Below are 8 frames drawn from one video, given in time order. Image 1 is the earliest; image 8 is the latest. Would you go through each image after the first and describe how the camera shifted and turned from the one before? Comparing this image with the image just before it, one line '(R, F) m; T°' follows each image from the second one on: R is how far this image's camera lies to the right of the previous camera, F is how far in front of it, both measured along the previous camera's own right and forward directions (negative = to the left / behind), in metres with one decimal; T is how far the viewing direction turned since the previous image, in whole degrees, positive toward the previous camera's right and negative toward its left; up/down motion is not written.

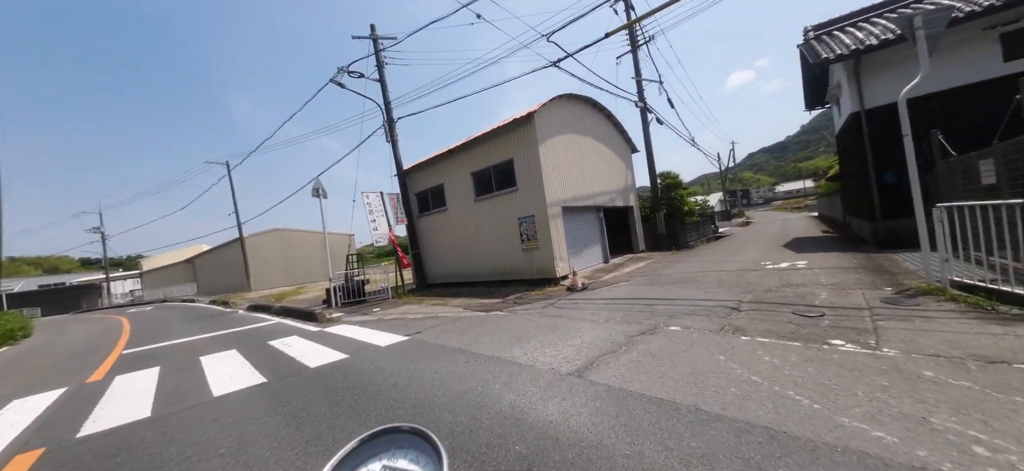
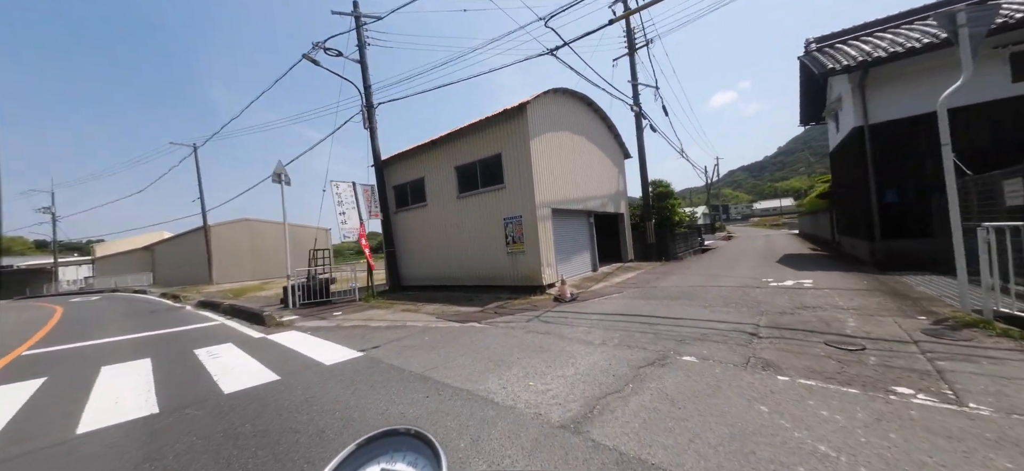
(0.0, +1.0) m; +3°
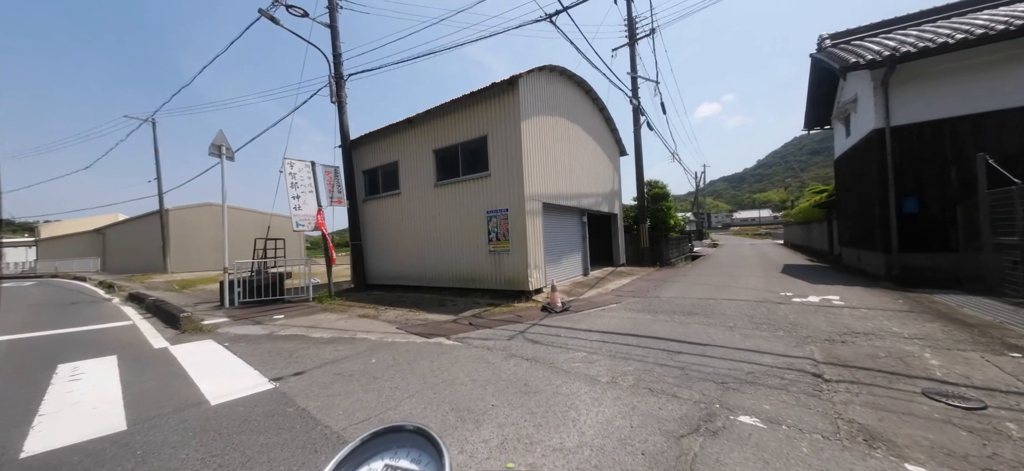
(0.0, +1.4) m; +3°
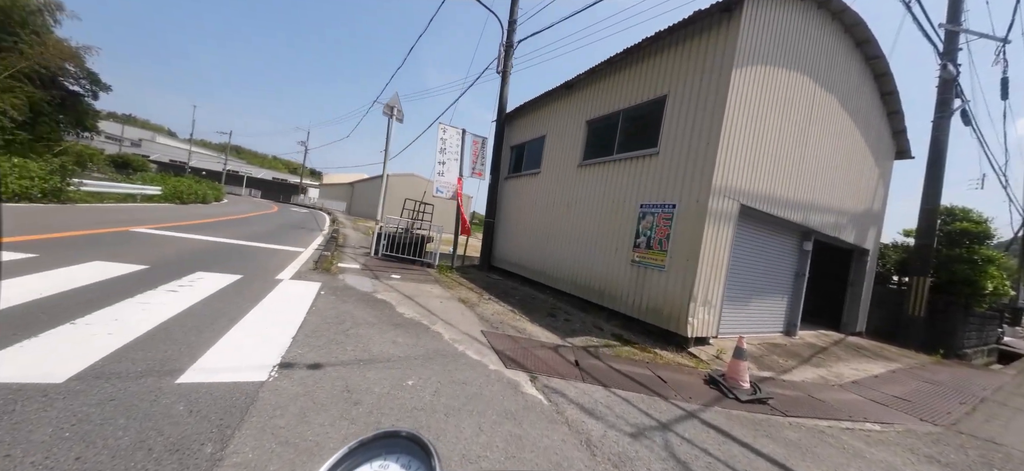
(-0.1, +2.1) m; -26°
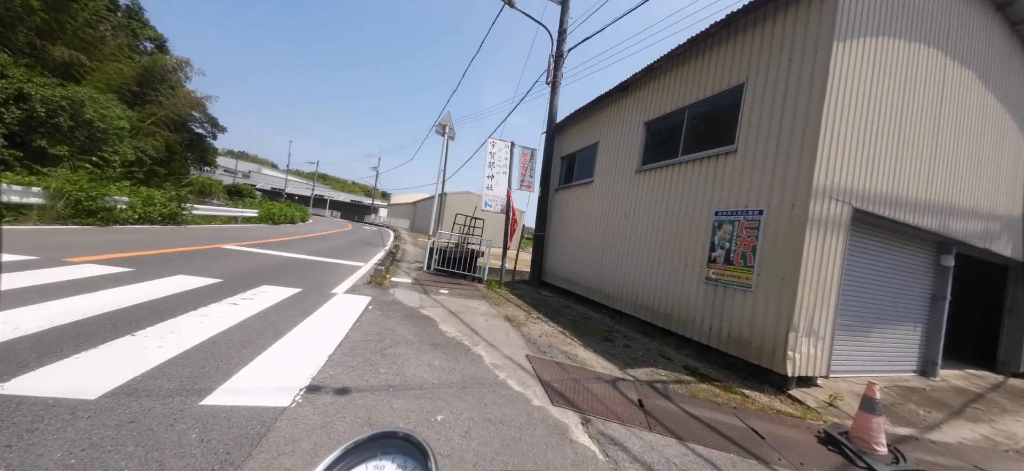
(+0.1, +0.4) m; -9°
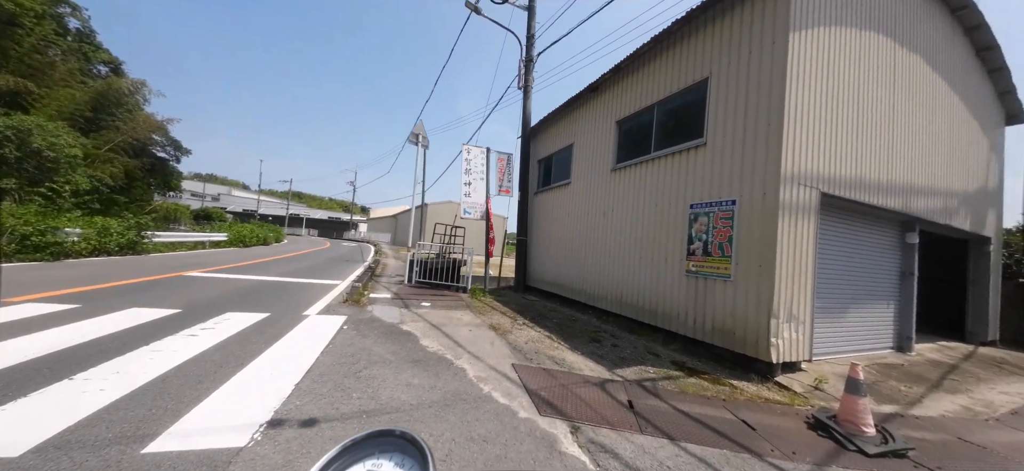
(+0.1, +0.1) m; +3°
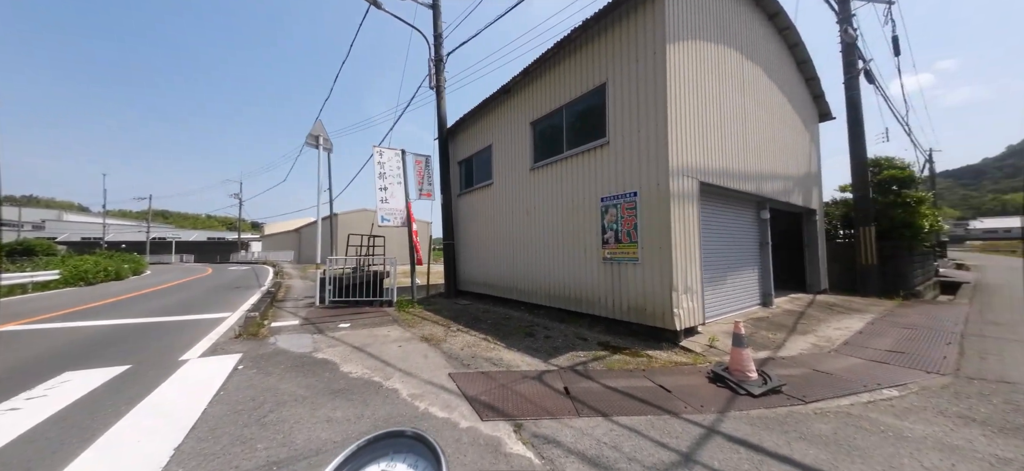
(0.0, 0.0) m; +13°
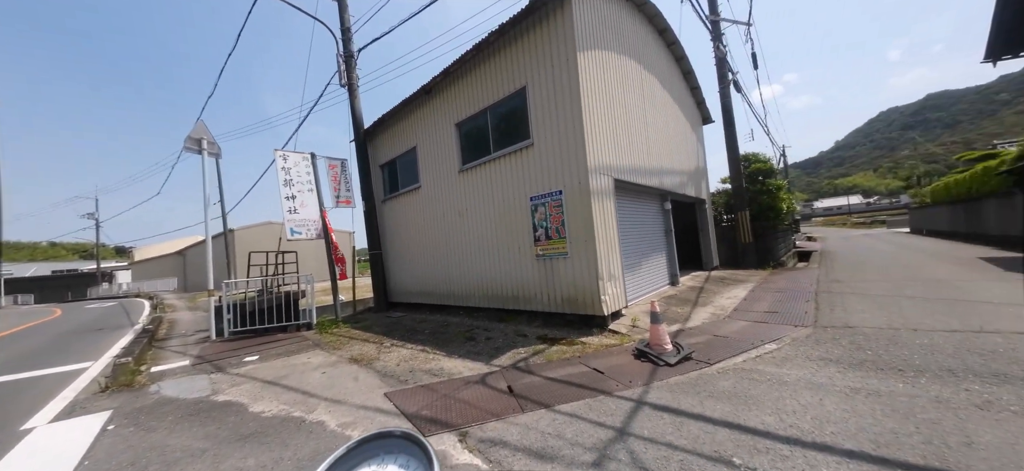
(0.0, 0.0) m; +12°
